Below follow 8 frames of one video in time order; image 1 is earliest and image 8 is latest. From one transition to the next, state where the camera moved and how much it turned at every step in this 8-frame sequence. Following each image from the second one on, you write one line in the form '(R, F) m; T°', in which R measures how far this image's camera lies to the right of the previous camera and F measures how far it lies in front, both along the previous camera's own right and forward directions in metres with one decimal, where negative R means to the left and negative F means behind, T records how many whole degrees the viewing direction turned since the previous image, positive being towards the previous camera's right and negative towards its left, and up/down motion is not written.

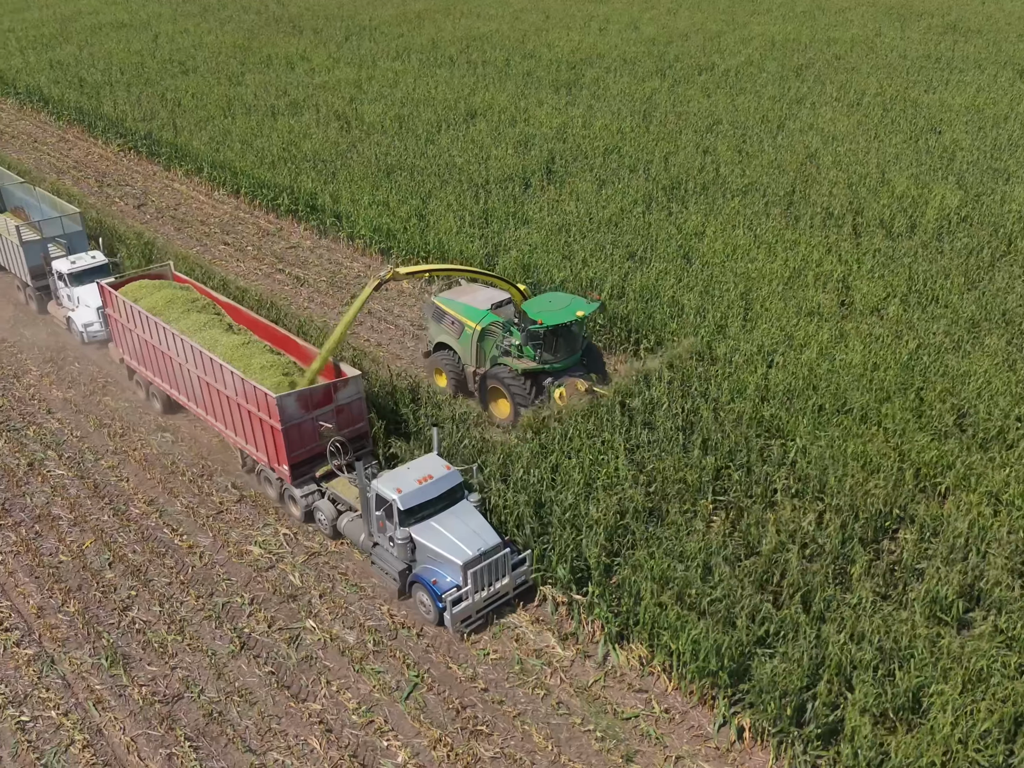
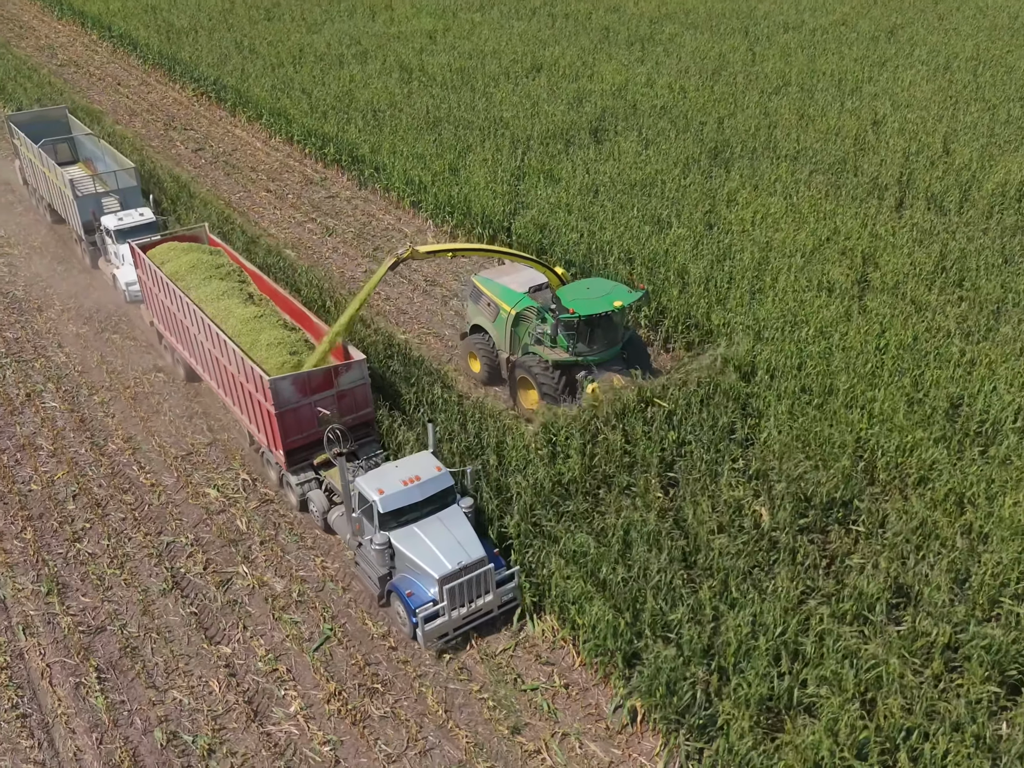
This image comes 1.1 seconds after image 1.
(+1.6, +0.3) m; -6°
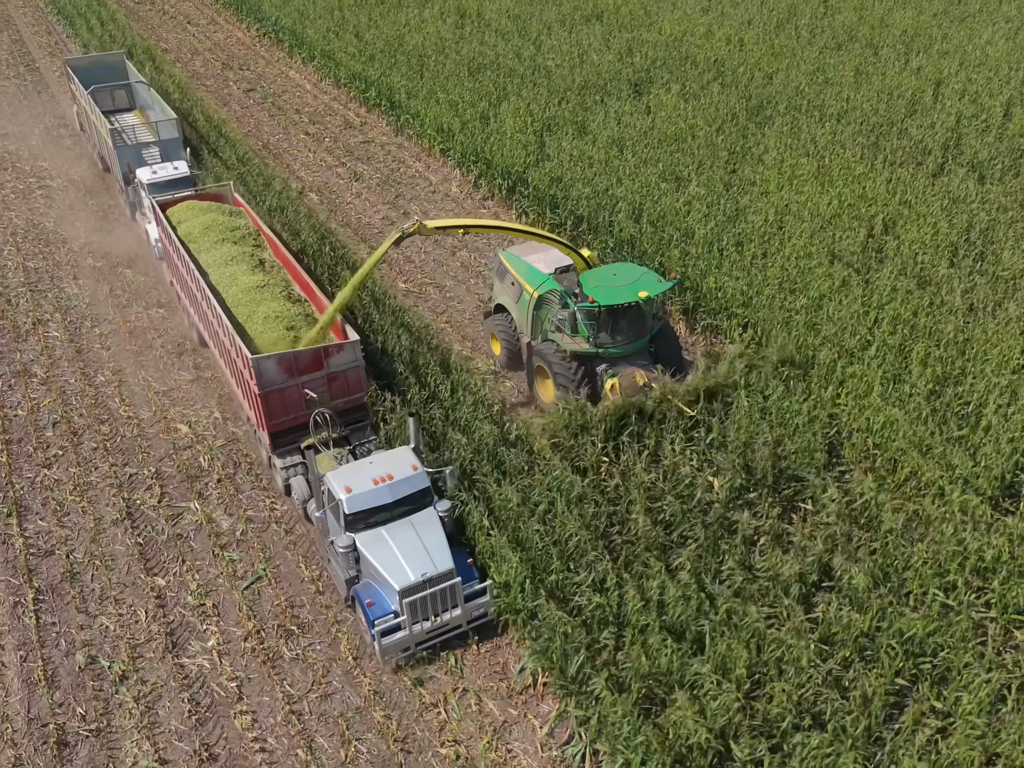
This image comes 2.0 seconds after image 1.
(+1.3, +0.2) m; -5°
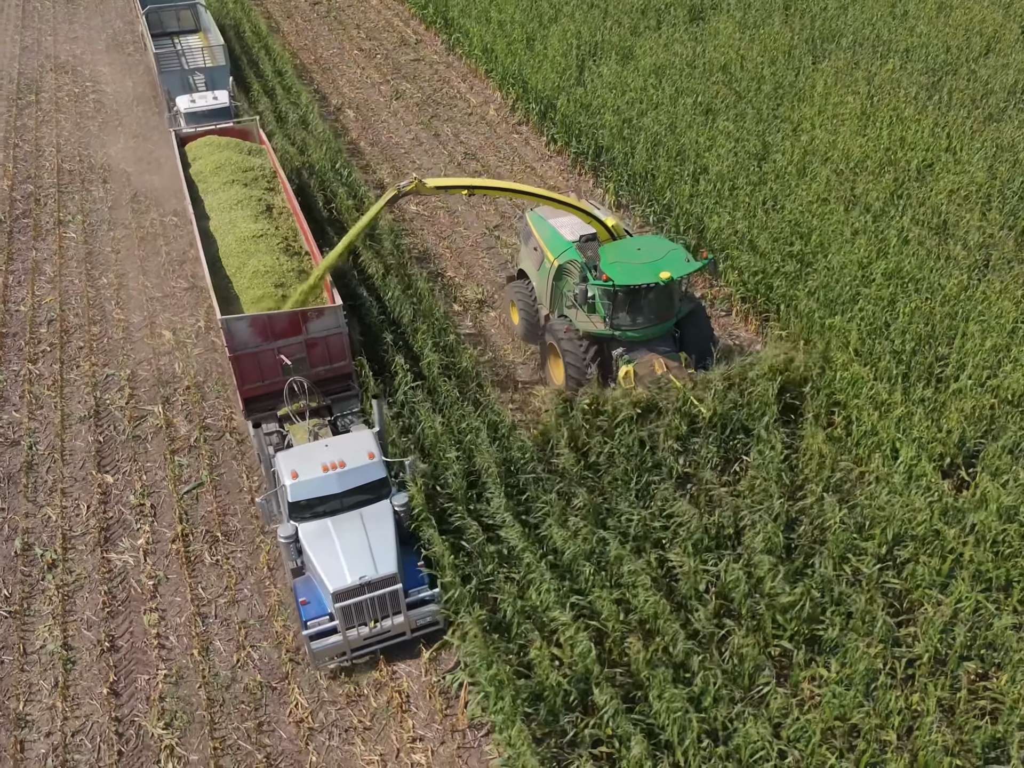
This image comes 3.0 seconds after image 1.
(+1.4, +0.2) m; -6°
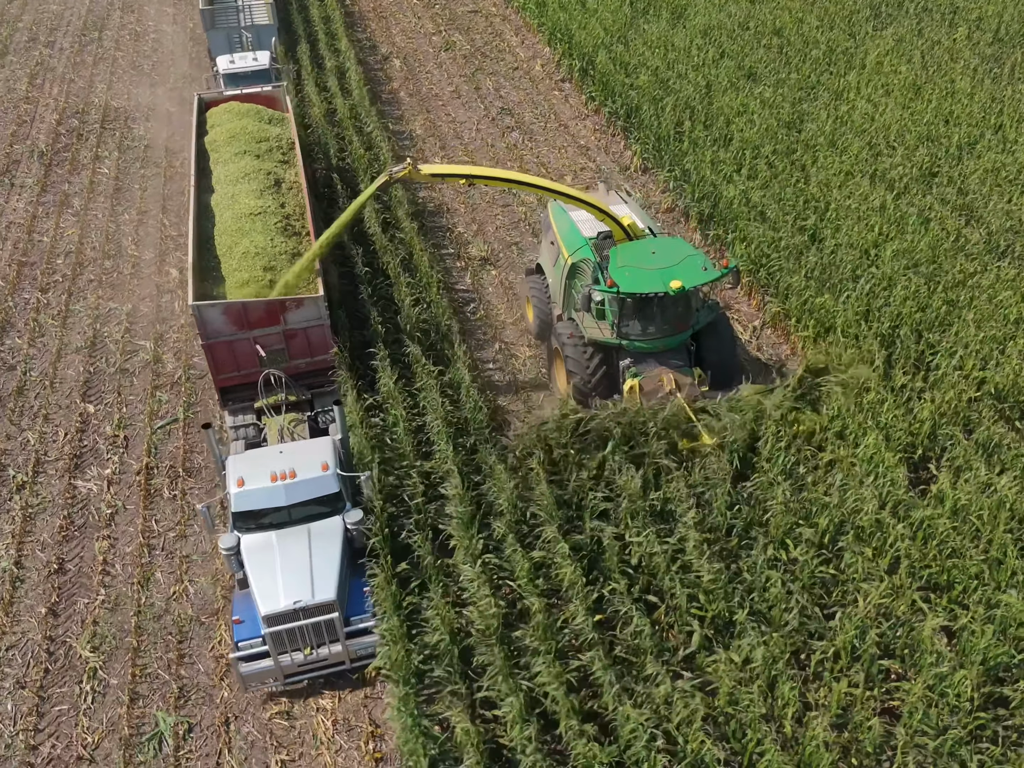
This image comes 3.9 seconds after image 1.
(+1.1, +0.1) m; -5°
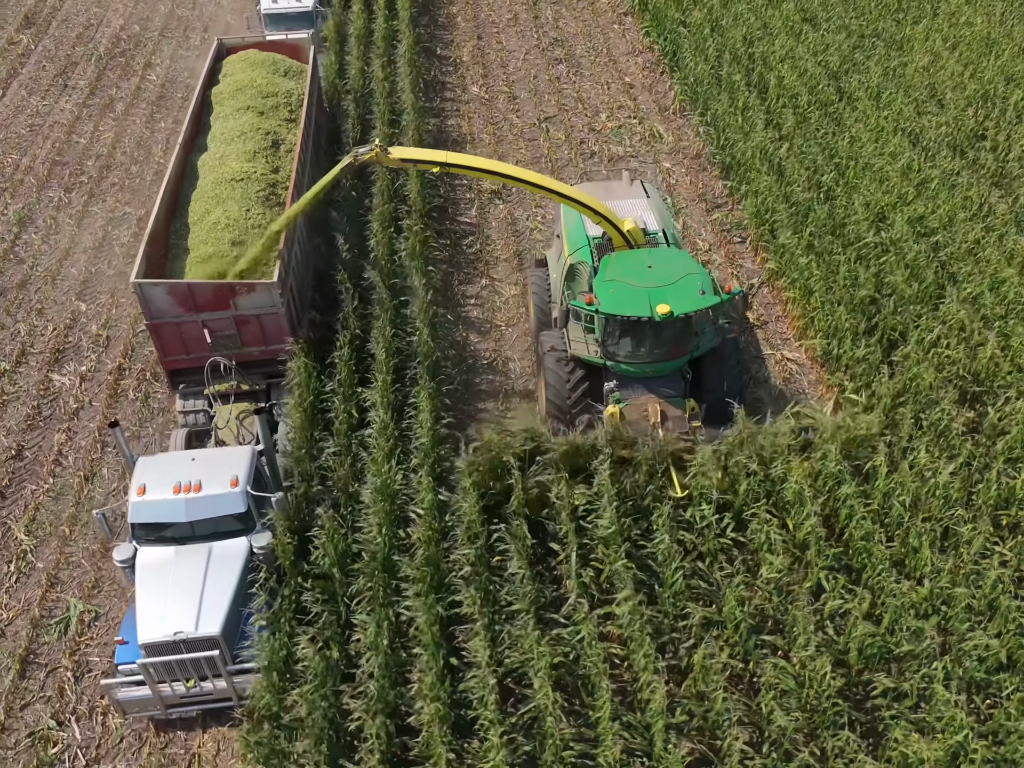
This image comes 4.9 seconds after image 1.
(+1.3, +0.2) m; -6°
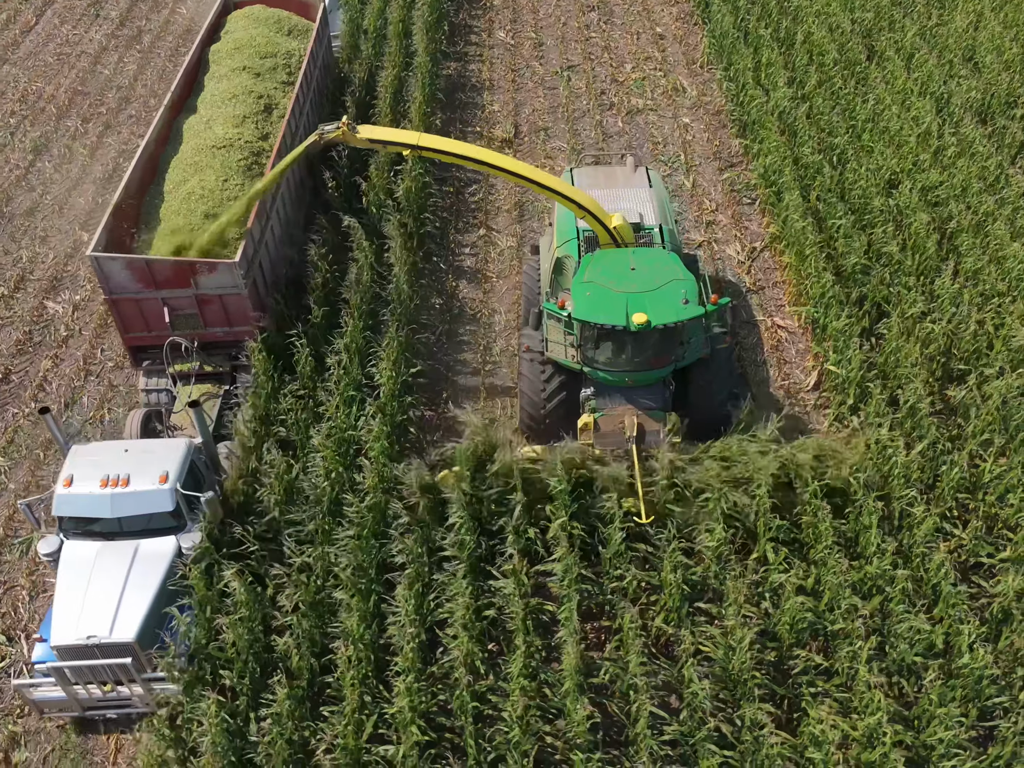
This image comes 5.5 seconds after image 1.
(+0.7, +0.1) m; -3°
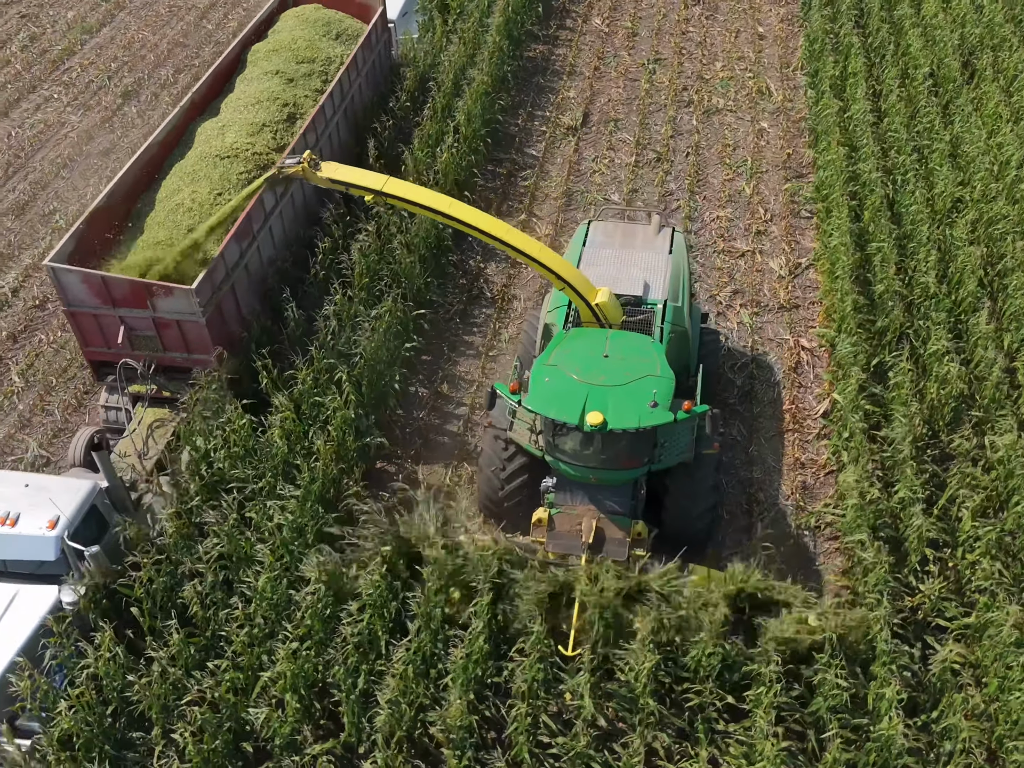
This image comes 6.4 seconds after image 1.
(+1.1, +0.2) m; -8°
